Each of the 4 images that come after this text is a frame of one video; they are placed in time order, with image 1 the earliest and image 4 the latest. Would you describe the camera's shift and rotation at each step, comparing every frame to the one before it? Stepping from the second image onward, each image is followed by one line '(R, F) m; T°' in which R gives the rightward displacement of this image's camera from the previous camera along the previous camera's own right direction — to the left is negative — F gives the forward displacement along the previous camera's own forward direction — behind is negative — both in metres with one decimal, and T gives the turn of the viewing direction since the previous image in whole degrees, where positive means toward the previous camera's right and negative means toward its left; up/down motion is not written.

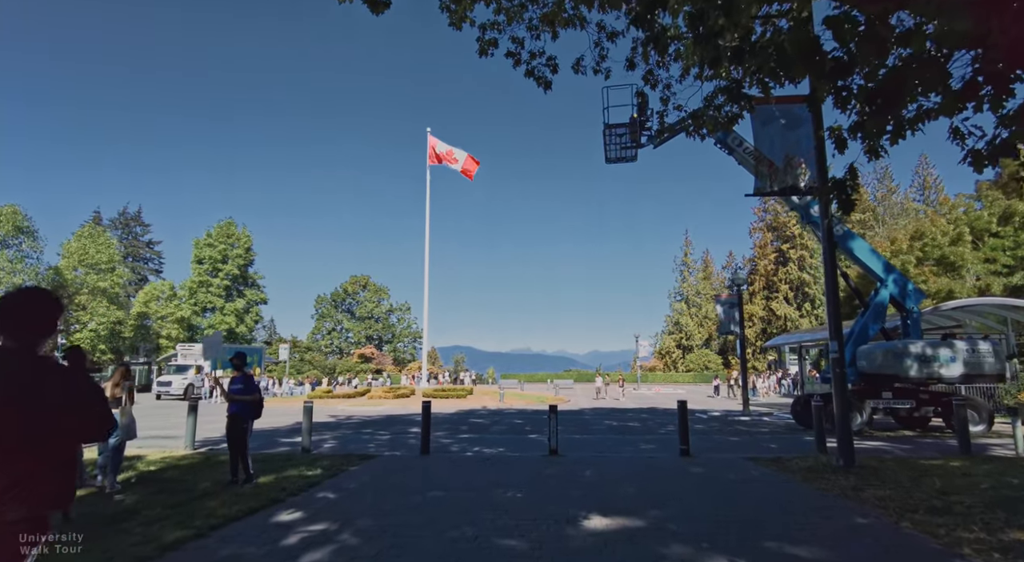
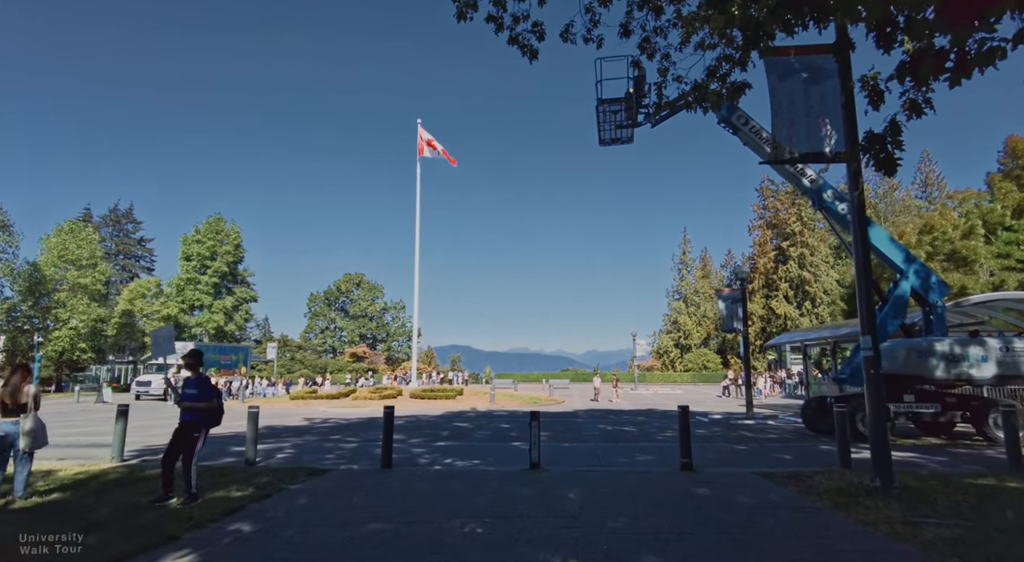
(+0.4, +1.4) m; 0°
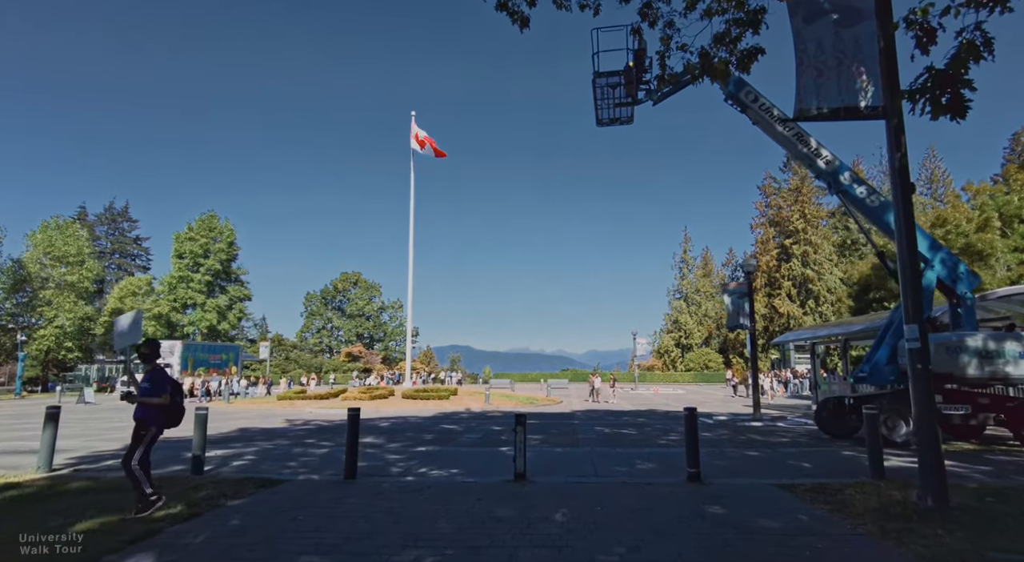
(+0.3, +1.2) m; 0°
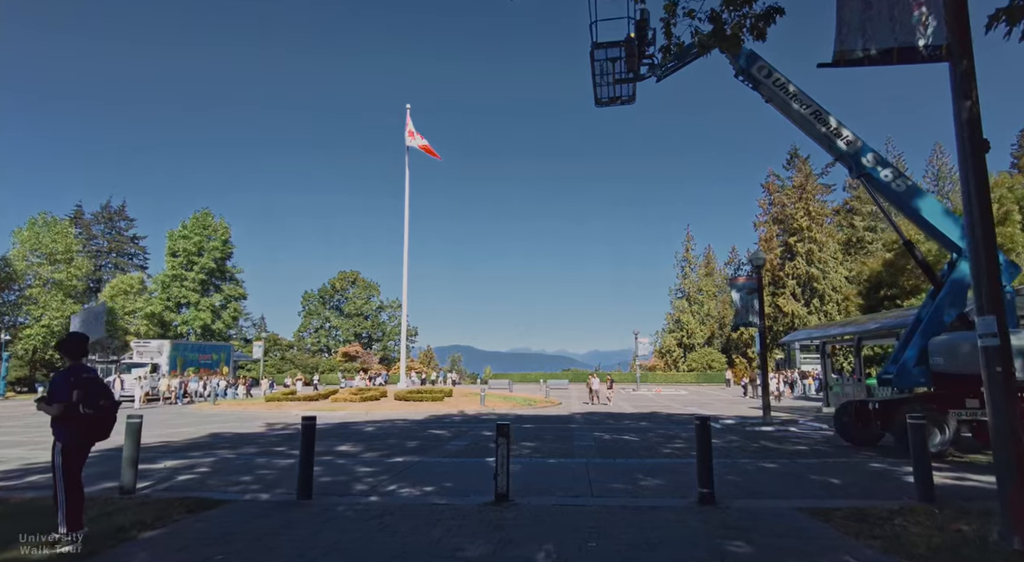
(+0.2, +1.2) m; 0°
